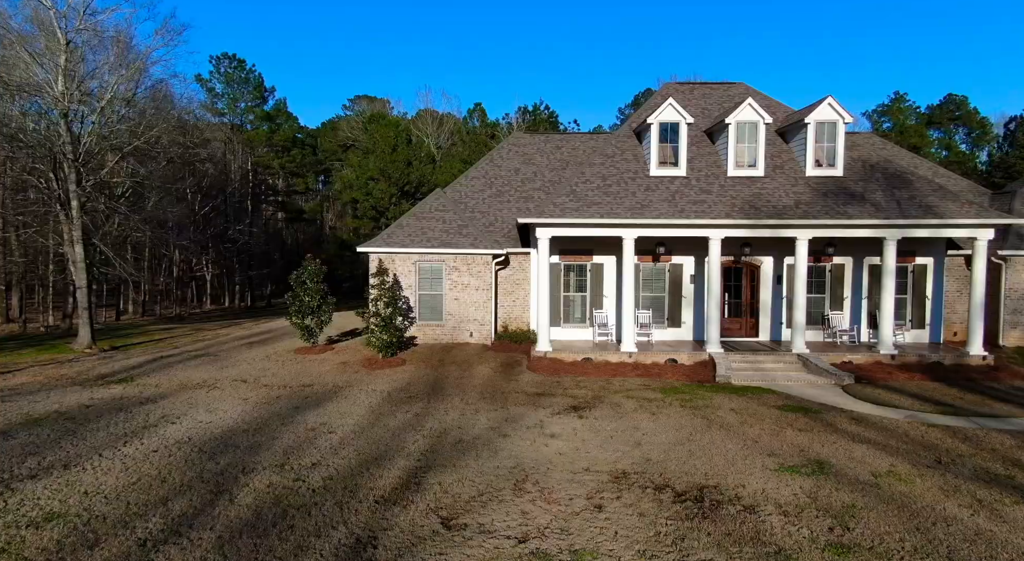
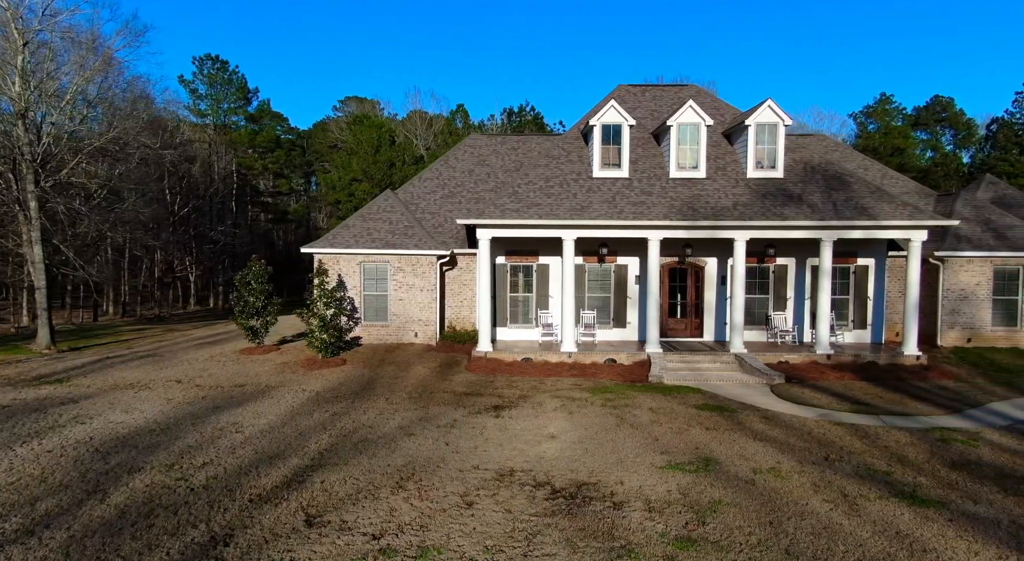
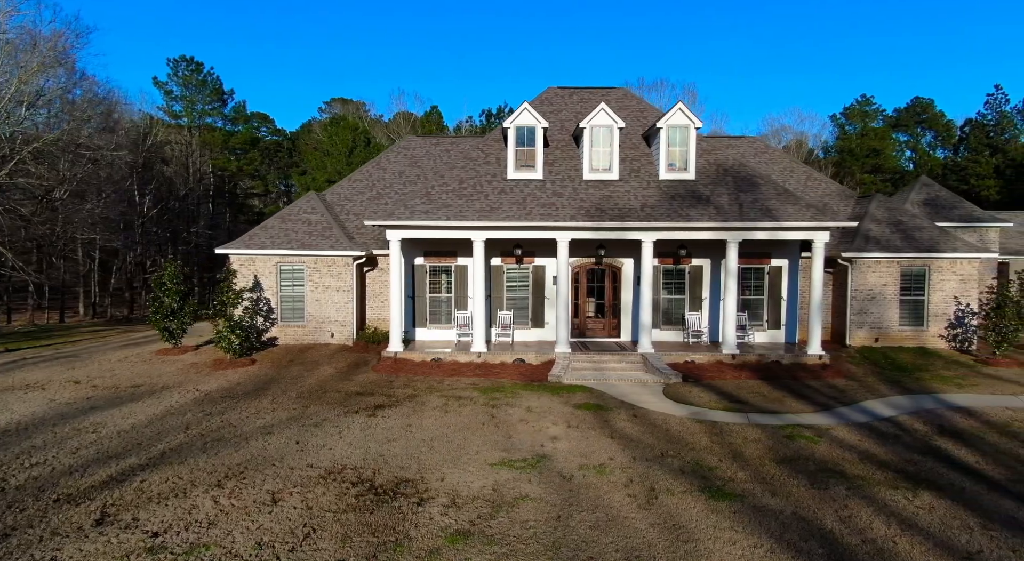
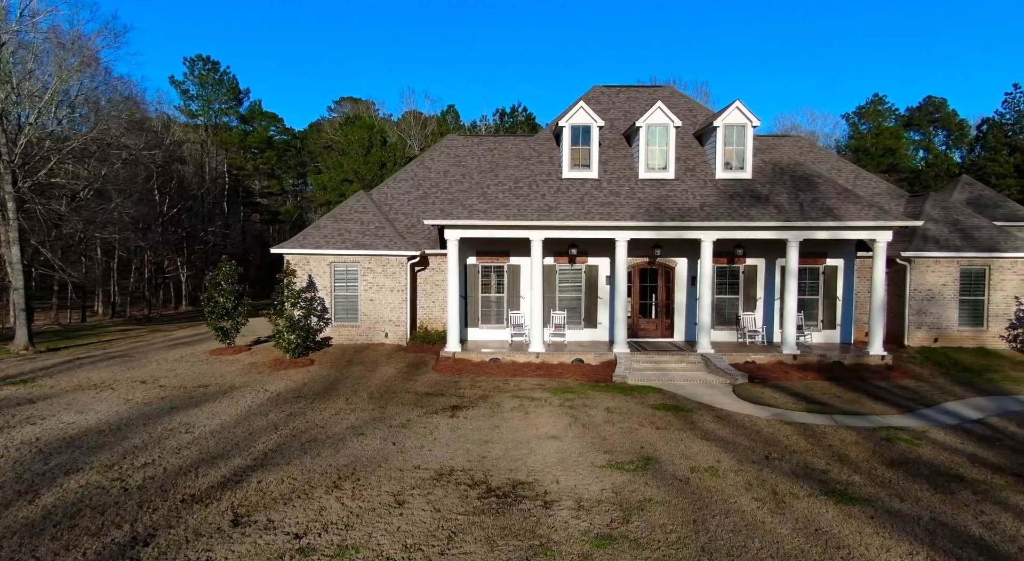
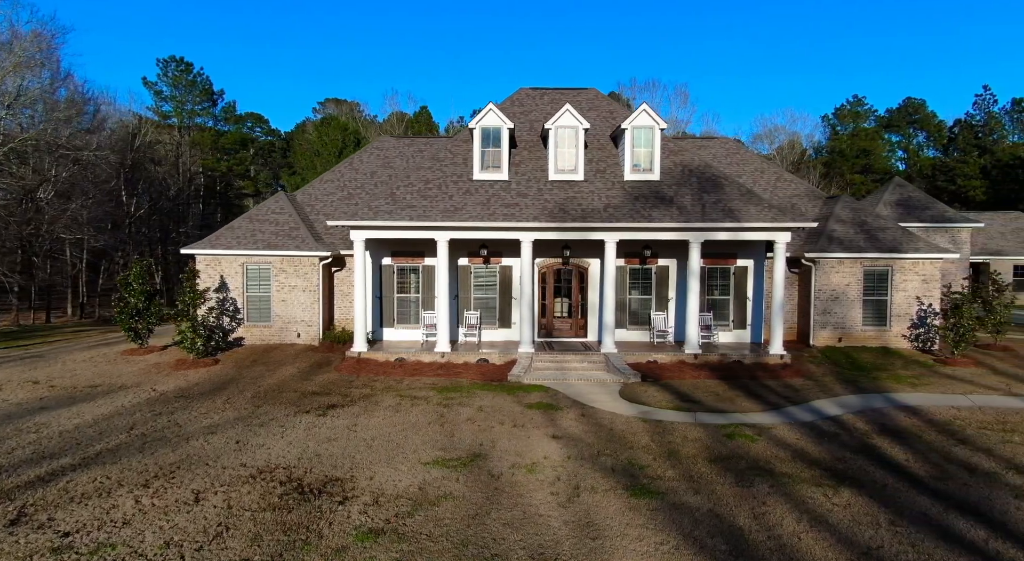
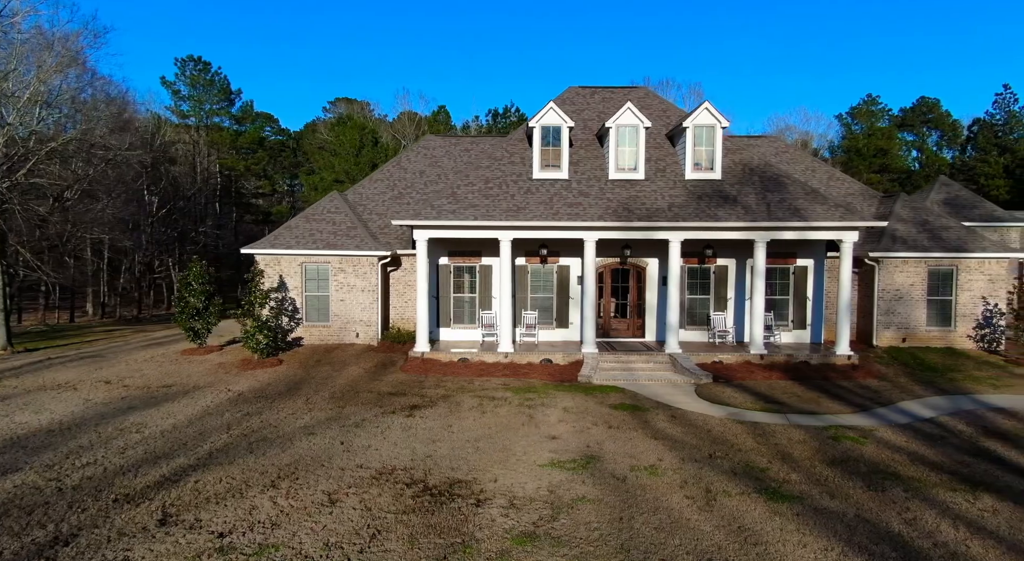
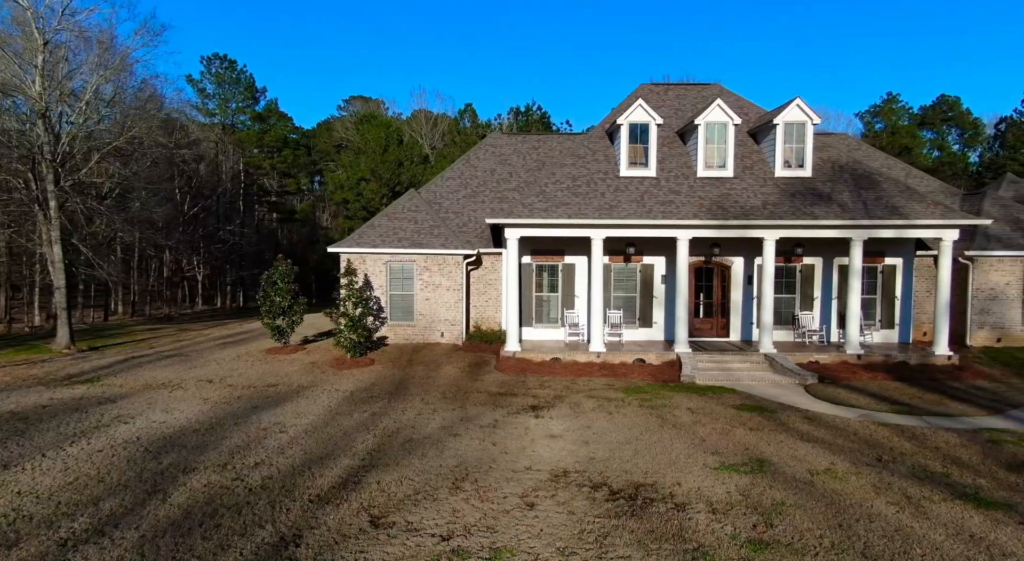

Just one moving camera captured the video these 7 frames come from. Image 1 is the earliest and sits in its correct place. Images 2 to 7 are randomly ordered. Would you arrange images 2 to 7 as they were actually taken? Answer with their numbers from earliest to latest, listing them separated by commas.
7, 2, 4, 6, 3, 5
